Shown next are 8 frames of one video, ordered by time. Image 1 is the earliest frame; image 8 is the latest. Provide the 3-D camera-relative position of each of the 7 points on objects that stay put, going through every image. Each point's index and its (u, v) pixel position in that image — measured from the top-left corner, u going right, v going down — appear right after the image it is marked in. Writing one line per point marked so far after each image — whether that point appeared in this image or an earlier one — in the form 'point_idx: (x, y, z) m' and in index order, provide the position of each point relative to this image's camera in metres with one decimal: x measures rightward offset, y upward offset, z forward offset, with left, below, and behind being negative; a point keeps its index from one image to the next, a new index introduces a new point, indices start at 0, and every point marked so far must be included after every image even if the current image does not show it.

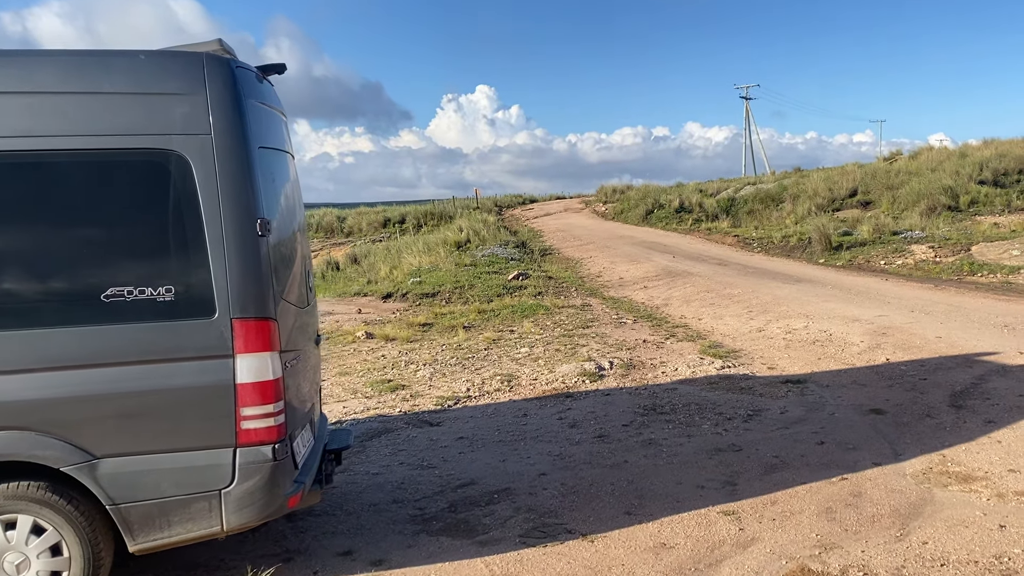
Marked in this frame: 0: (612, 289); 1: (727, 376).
0: (+1.7, 0.0, +15.4) m
1: (+2.0, -0.8, +8.0) m
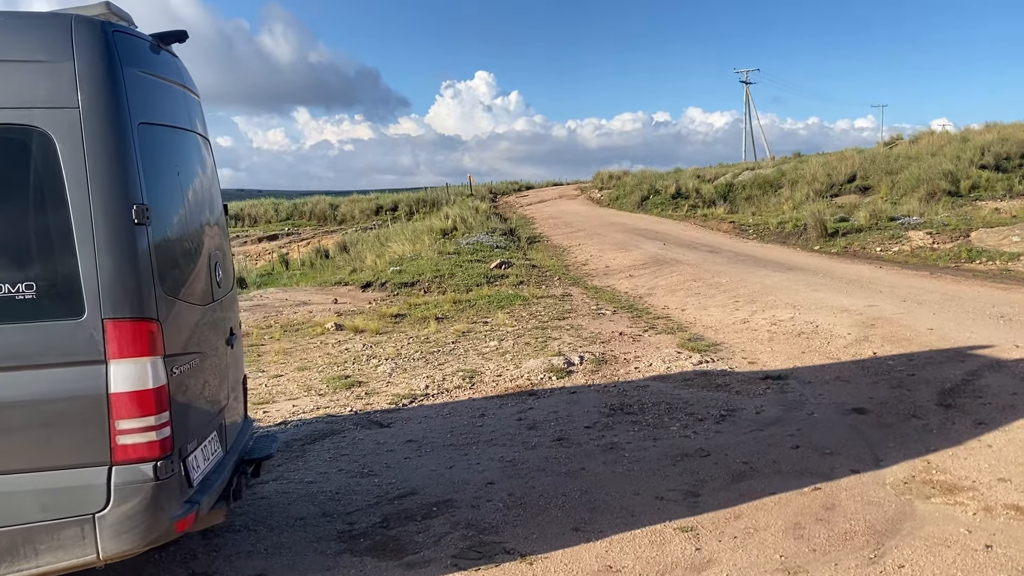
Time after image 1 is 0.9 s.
0: (+1.4, +0.1, +14.9) m
1: (+1.6, -0.7, +7.5) m
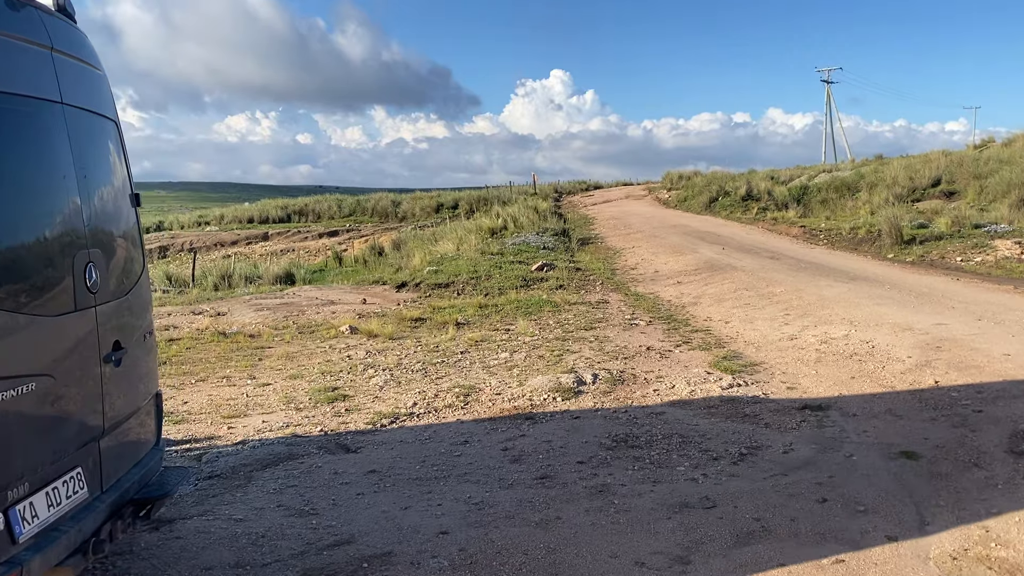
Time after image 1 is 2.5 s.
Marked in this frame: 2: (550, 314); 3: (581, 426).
0: (+2.1, 0.0, +14.0) m
1: (+1.6, -0.8, +6.6) m
2: (+0.4, -0.3, +10.7) m
3: (+0.5, -0.9, +5.9) m
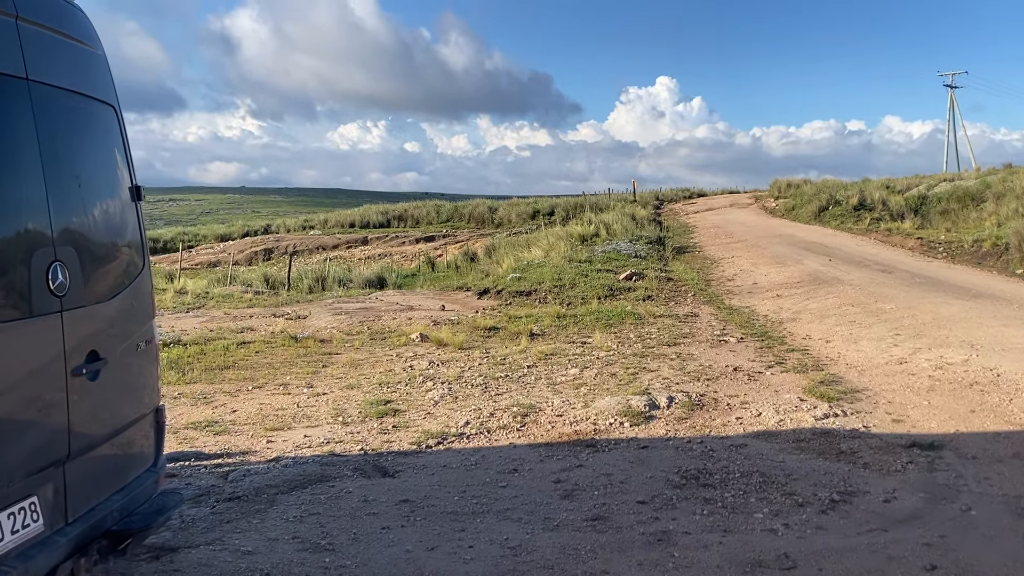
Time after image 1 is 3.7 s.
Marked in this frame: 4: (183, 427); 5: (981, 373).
0: (+3.4, -0.1, +13.0) m
1: (+2.1, -0.9, +5.7) m
2: (+1.4, -0.5, +10.0) m
3: (+0.8, -1.0, +5.3) m
4: (-2.3, -1.0, +6.2) m
5: (+3.8, -0.7, +7.1) m
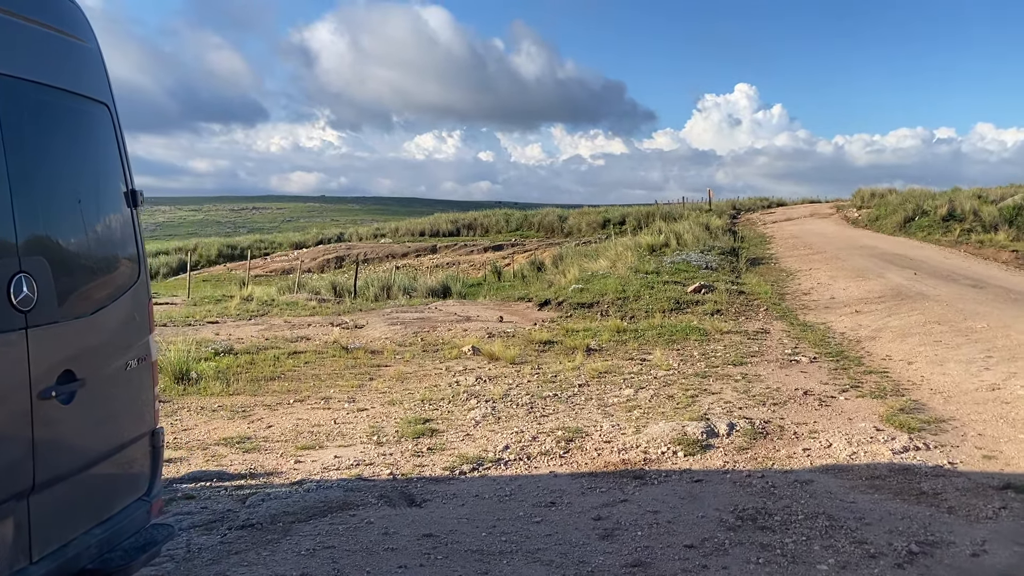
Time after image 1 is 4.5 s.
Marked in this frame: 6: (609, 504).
0: (+4.2, -0.4, +12.3) m
1: (+2.3, -1.0, +5.1) m
2: (+2.0, -0.6, +9.4) m
3: (+1.0, -1.1, +4.8) m
4: (-2.0, -1.1, +6.0) m
5: (+4.2, -0.8, +6.4) m
6: (+0.5, -1.1, +4.6) m
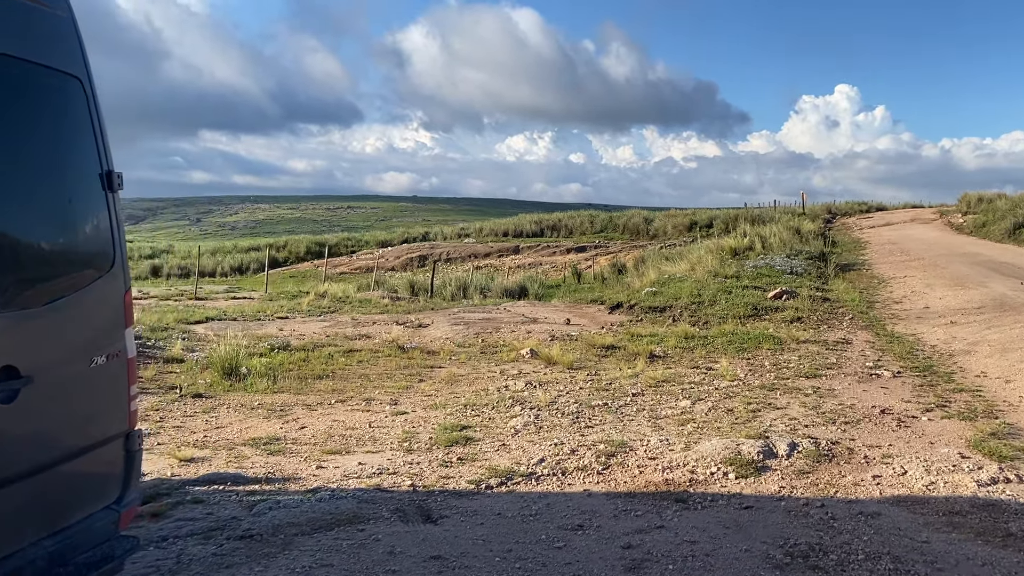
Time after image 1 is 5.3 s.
0: (+5.1, -0.5, +11.4) m
1: (+2.5, -1.1, +4.5) m
2: (+2.6, -0.7, +8.8) m
3: (+1.1, -1.1, +4.2) m
4: (-1.8, -1.0, +5.7) m
5: (+4.5, -0.9, +5.5) m
6: (+0.6, -1.1, +4.1) m
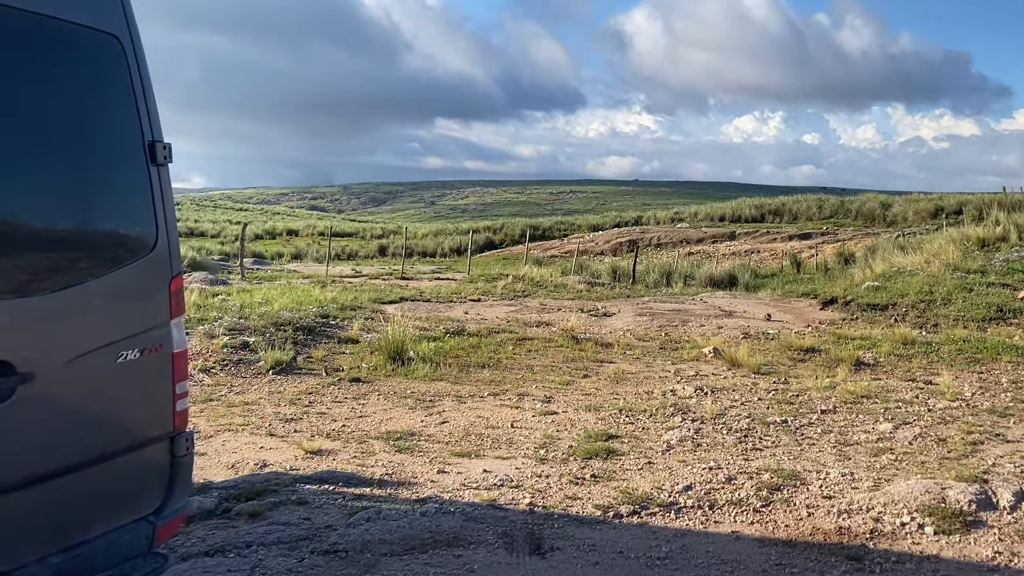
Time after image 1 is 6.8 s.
0: (+7.2, -0.5, +9.2) m
1: (+2.9, -1.1, +3.1) m
2: (+4.1, -0.7, +7.3) m
3: (+1.6, -1.2, +3.2) m
4: (-0.9, -0.9, +5.4) m
5: (+5.1, -1.0, +3.7) m
6: (+1.1, -1.1, +3.3) m
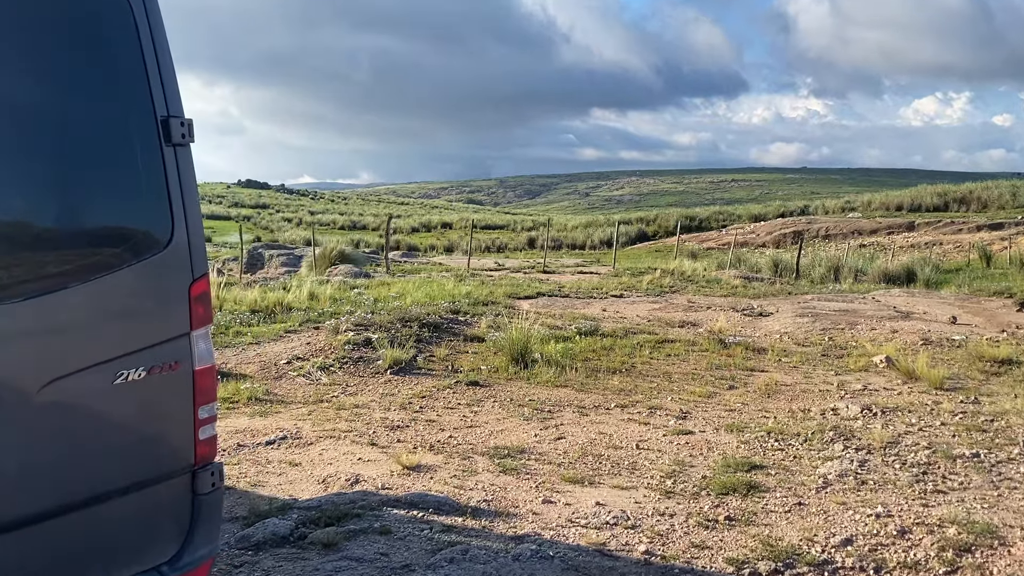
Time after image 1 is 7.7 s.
0: (+8.5, -0.5, +7.1) m
1: (+3.1, -1.2, +1.9) m
2: (+5.0, -0.7, +5.8) m
3: (+1.9, -1.2, +2.3) m
4: (-0.2, -0.9, +4.9) m
5: (+5.4, -1.1, +2.1) m
6: (+1.3, -1.2, +2.4) m
